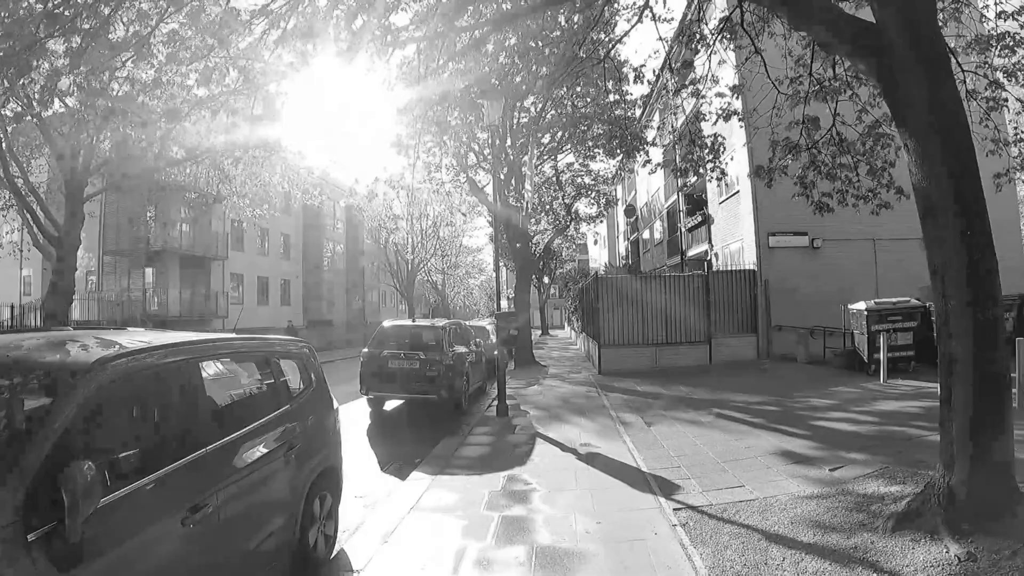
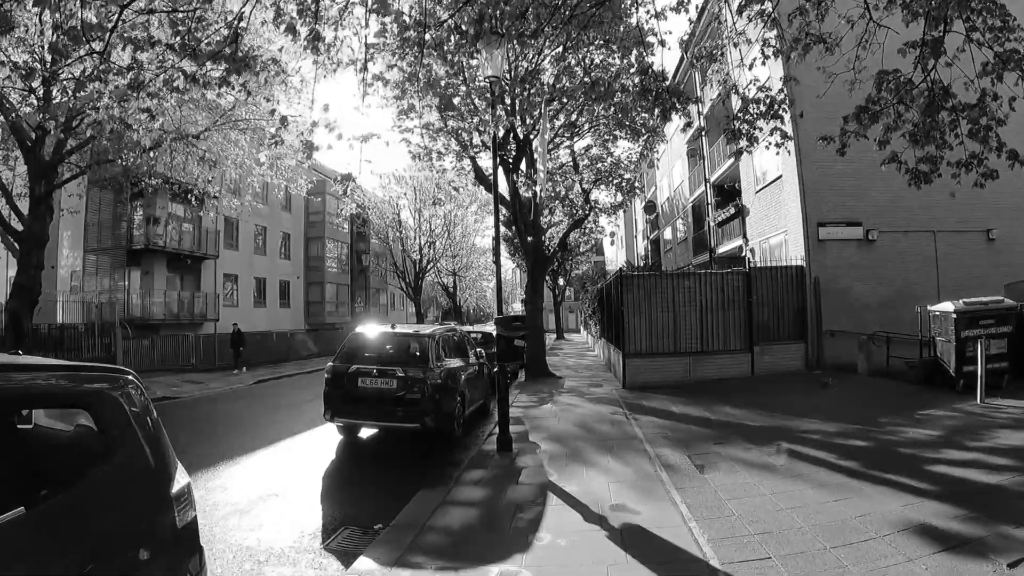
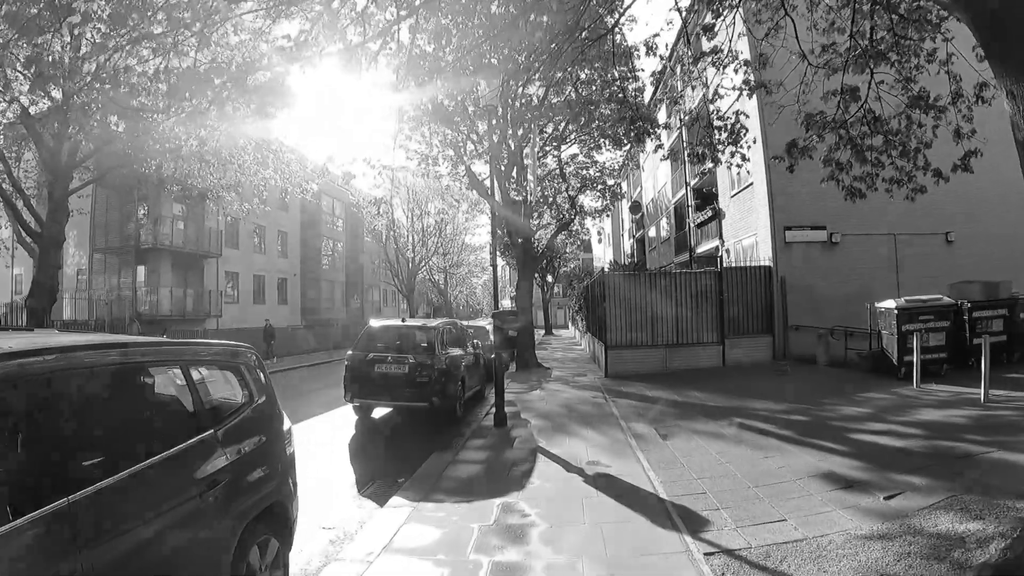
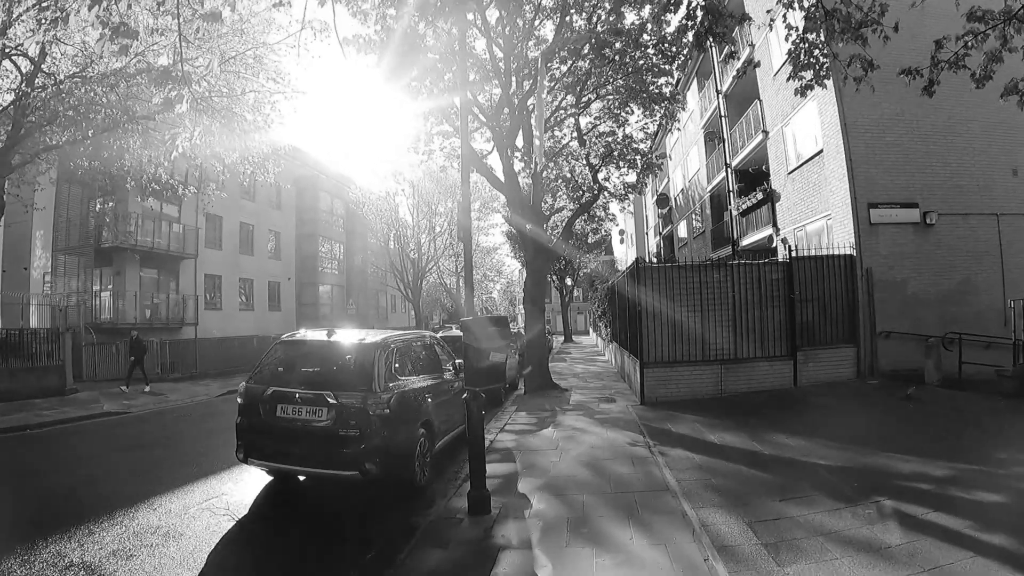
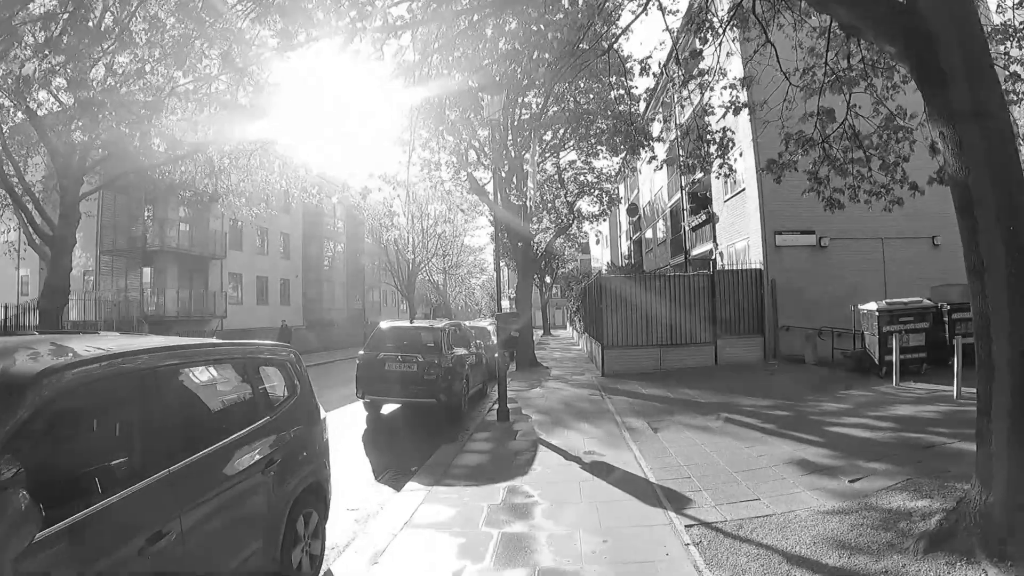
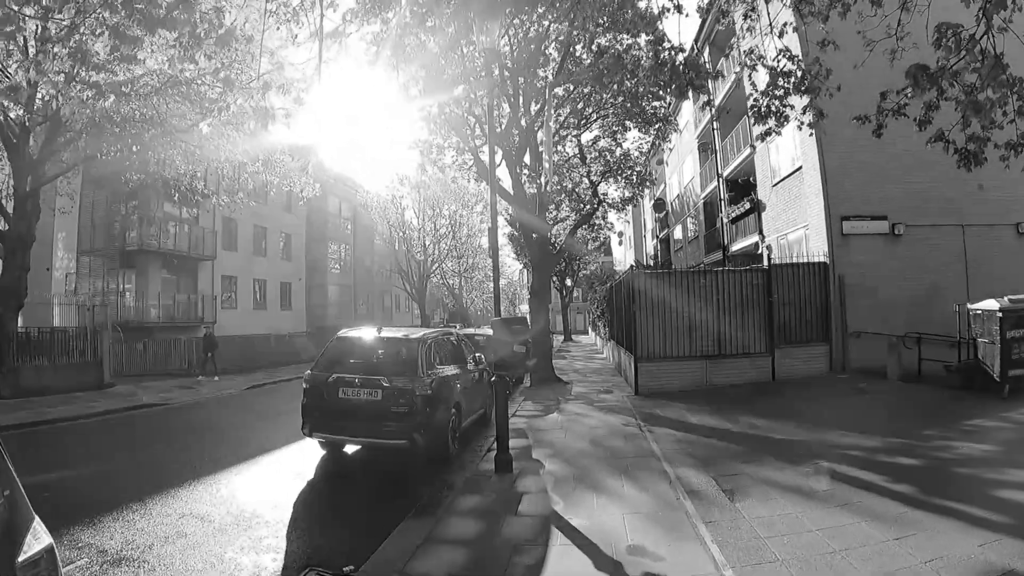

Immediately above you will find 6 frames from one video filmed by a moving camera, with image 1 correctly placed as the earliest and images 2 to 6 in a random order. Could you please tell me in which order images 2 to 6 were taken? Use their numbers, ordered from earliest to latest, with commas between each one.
5, 3, 2, 6, 4
